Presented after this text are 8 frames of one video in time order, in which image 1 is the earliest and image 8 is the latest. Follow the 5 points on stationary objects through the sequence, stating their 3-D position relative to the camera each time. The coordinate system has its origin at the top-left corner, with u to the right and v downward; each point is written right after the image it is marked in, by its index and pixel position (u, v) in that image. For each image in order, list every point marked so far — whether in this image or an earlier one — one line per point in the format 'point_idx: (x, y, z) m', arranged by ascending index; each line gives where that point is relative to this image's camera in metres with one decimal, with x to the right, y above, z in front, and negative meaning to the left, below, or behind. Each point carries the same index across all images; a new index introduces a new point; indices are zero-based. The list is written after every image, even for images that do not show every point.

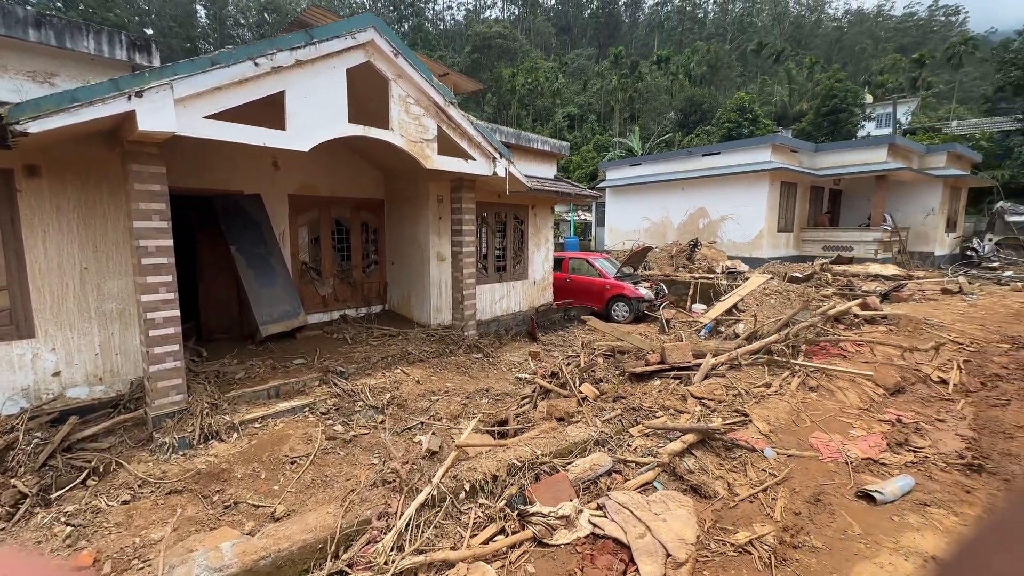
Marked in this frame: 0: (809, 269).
0: (+8.0, +0.5, +12.2) m
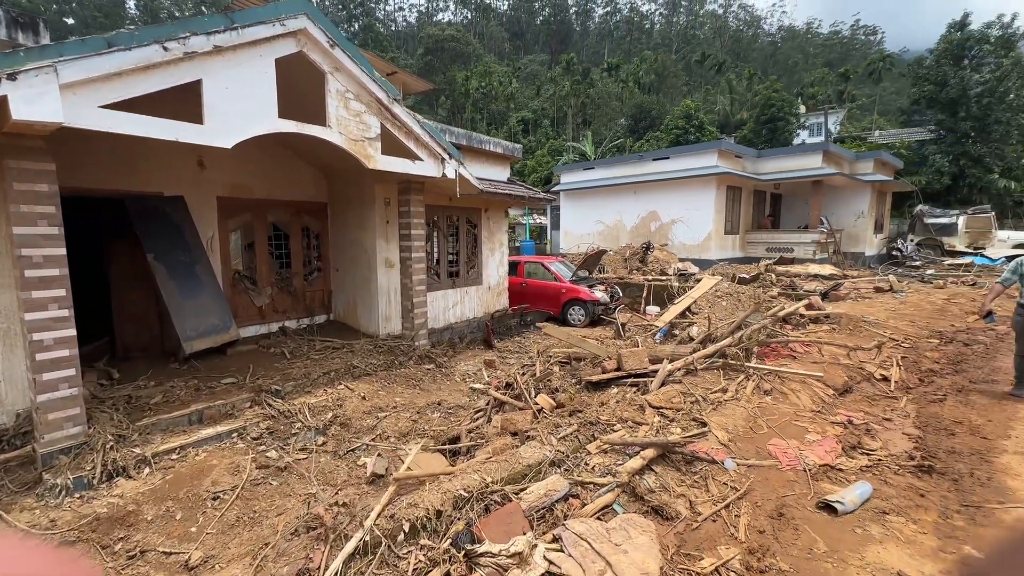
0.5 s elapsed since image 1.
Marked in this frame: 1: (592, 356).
0: (+6.8, +0.5, +12.6) m
1: (+1.0, -0.9, +5.8) m
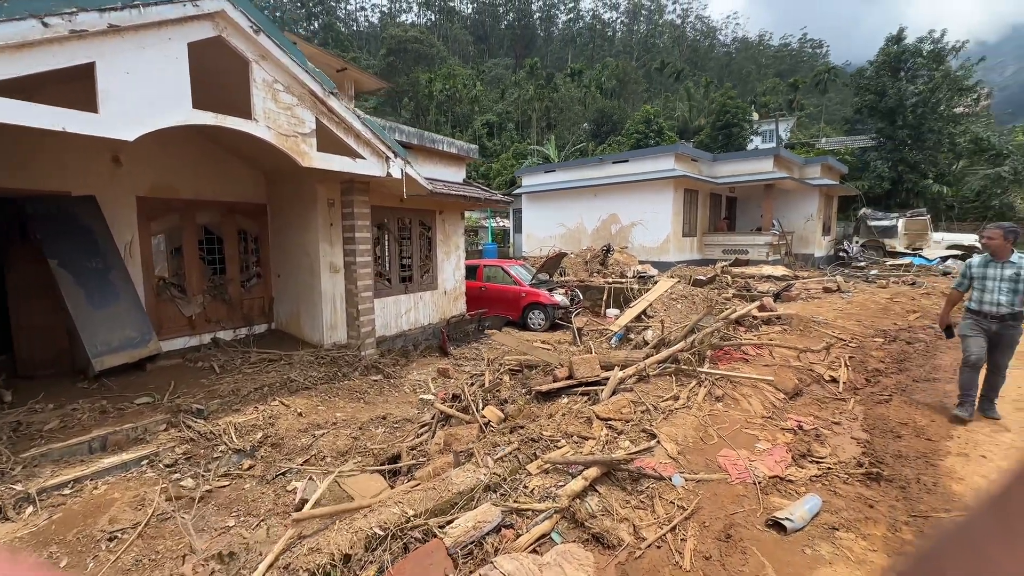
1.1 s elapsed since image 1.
0: (+5.6, +0.5, +12.8) m
1: (+0.4, -0.9, +5.6) m
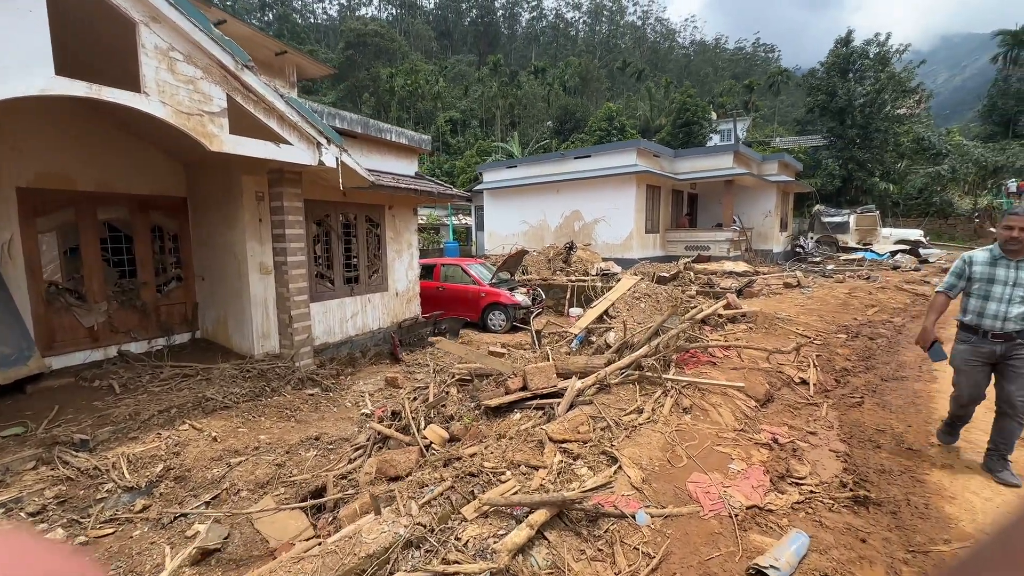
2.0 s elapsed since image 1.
0: (+4.5, +0.5, +12.6) m
1: (-0.2, -0.9, +5.0) m
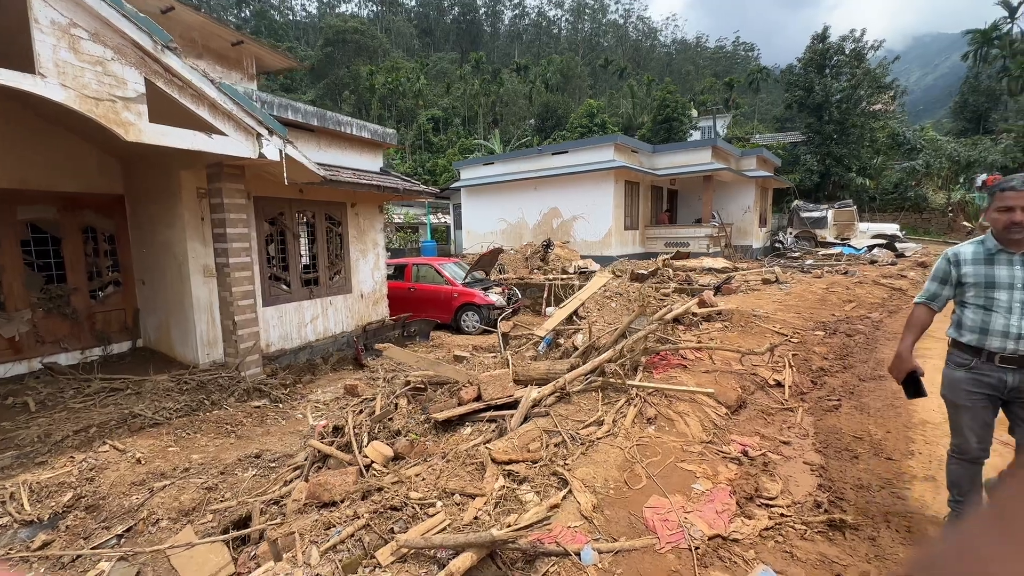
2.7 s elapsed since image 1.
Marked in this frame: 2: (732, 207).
0: (+3.8, +0.6, +12.3) m
1: (-0.6, -1.0, +4.6) m
2: (+8.8, +3.2, +18.0) m
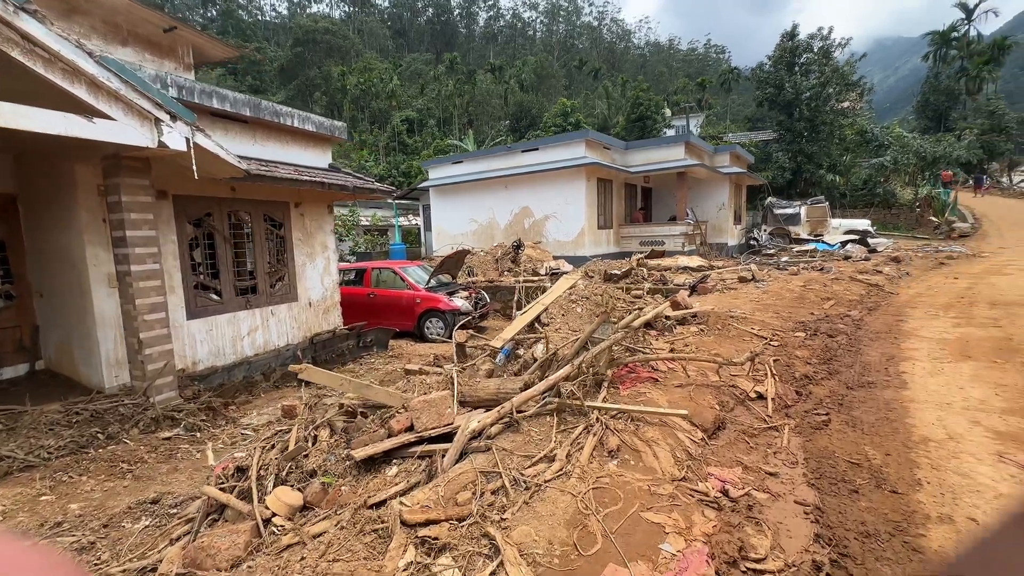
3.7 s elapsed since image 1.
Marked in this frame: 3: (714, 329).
0: (+3.0, +0.6, +11.9) m
1: (-1.1, -1.0, +4.0) m
2: (+7.7, +3.3, +17.7) m
3: (+2.7, -0.5, +6.1) m
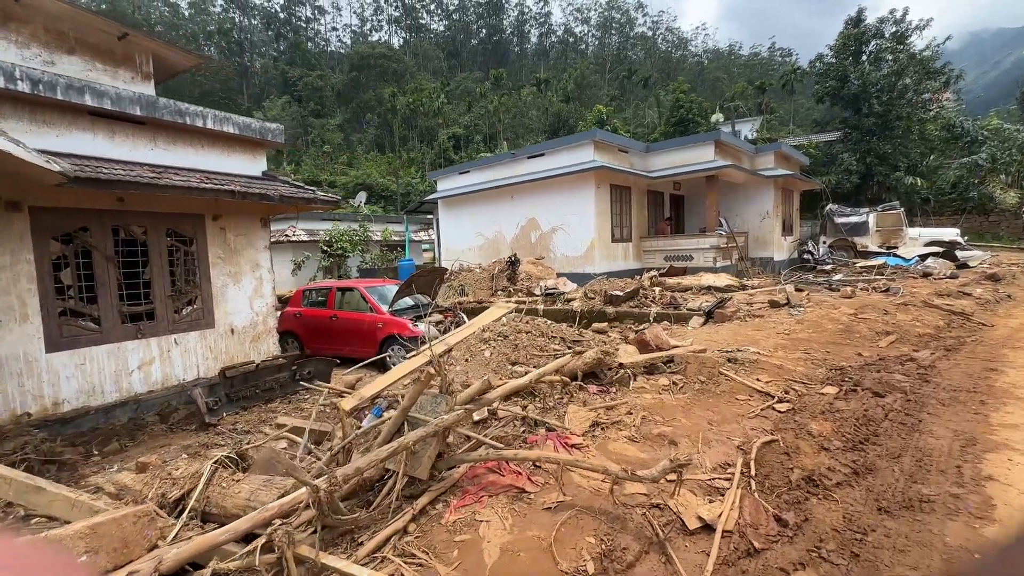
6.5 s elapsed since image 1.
0: (+2.7, +0.1, +10.0) m
1: (-2.3, -1.3, +2.6) m
2: (+8.1, +2.6, +15.3) m
3: (+1.7, -0.9, +4.3) m
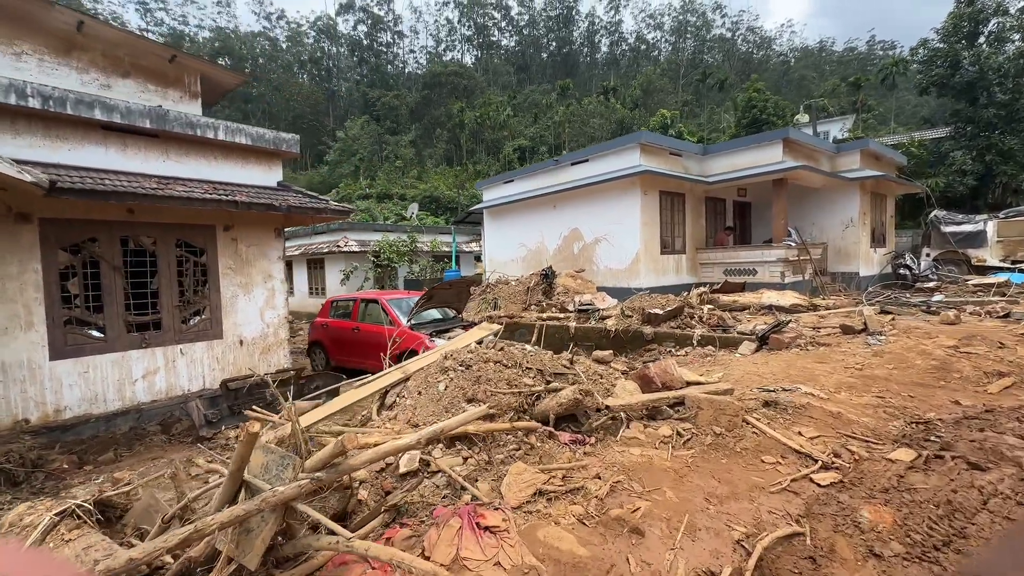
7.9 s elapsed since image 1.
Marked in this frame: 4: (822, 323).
0: (+3.3, -0.3, +8.9) m
1: (-2.8, -1.4, +2.3) m
2: (+9.4, +2.0, +13.4) m
3: (+1.4, -1.1, +3.4) m
4: (+5.3, -0.6, +7.7) m
